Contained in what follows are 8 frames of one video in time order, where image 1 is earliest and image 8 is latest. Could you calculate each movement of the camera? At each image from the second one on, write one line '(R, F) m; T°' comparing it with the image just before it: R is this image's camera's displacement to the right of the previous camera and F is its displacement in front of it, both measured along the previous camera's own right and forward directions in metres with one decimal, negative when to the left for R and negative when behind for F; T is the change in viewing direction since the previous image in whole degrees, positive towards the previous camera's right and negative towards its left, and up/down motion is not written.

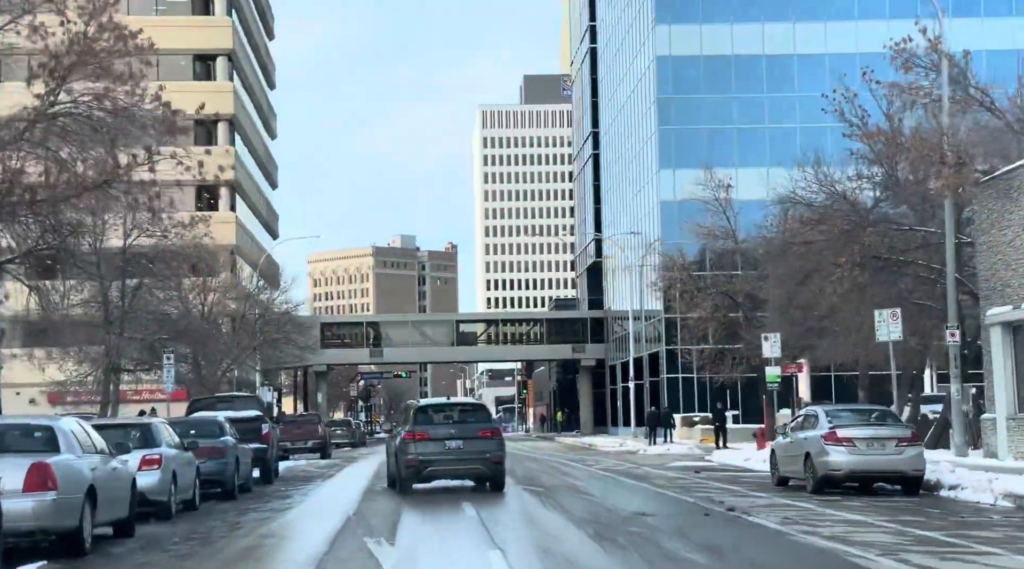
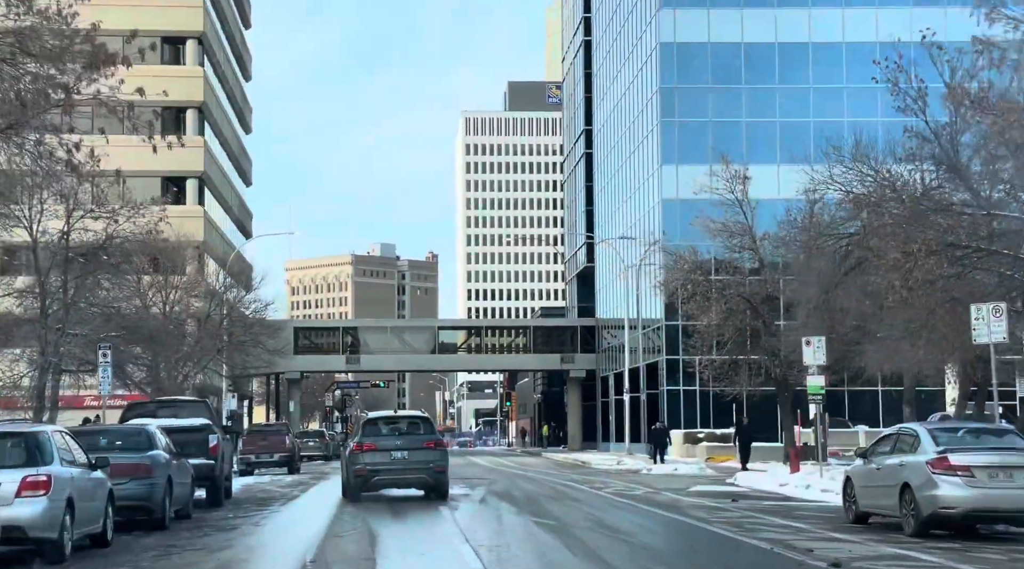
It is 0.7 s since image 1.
(-0.4, +4.9) m; +1°
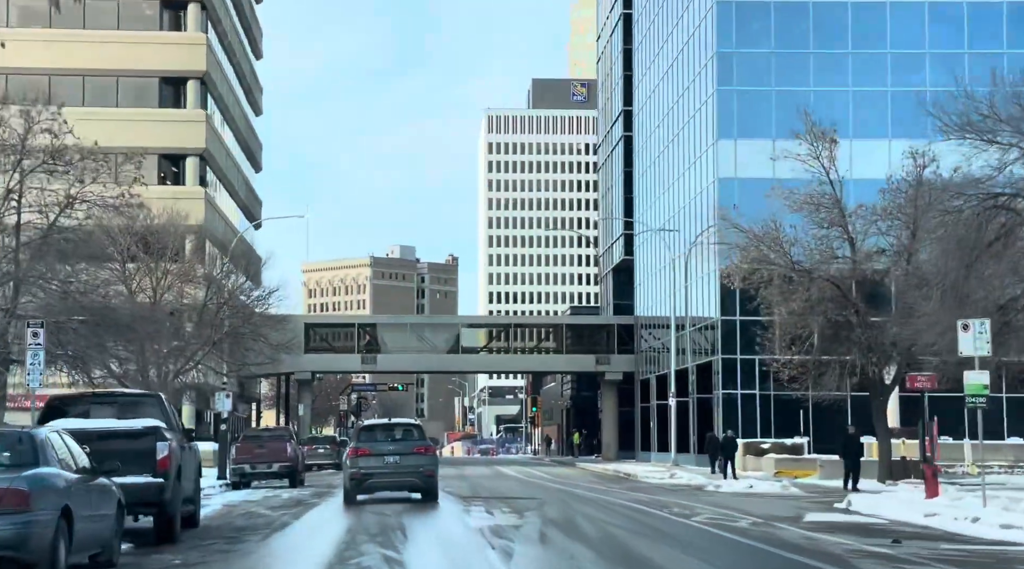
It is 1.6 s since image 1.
(-0.7, +6.8) m; -1°
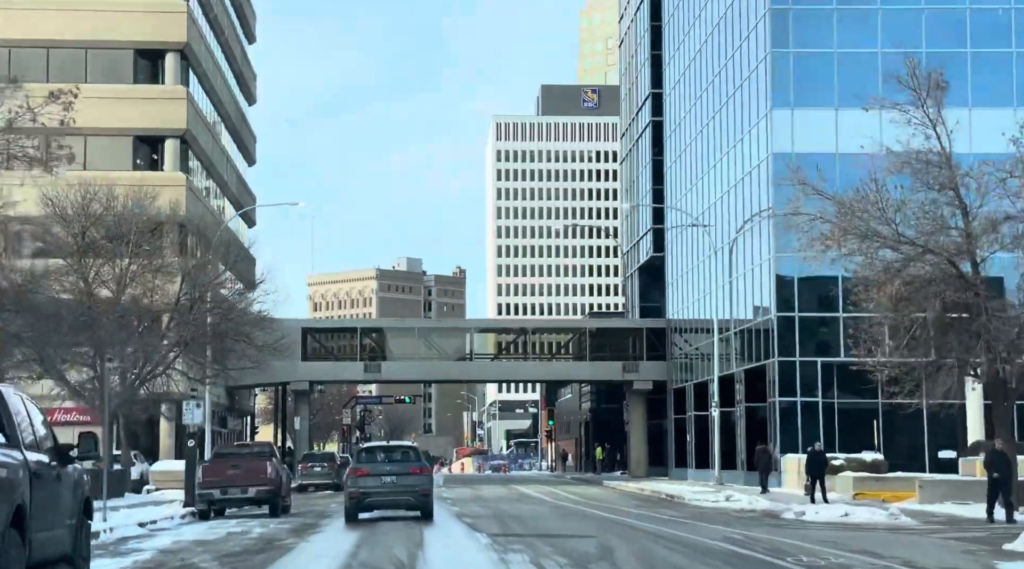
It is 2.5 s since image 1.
(-0.6, +7.1) m; 0°
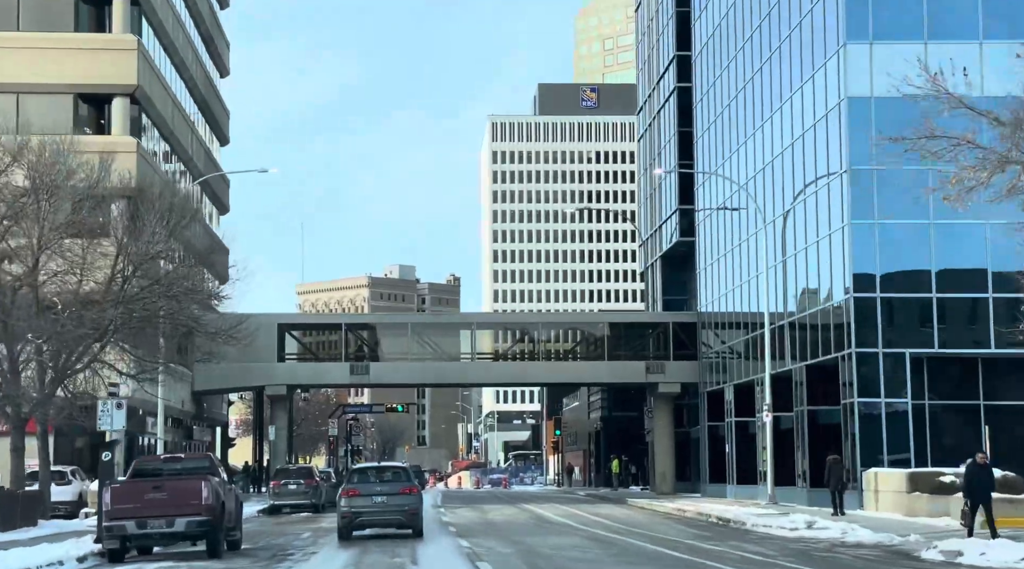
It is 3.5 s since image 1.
(-0.6, +8.6) m; 0°
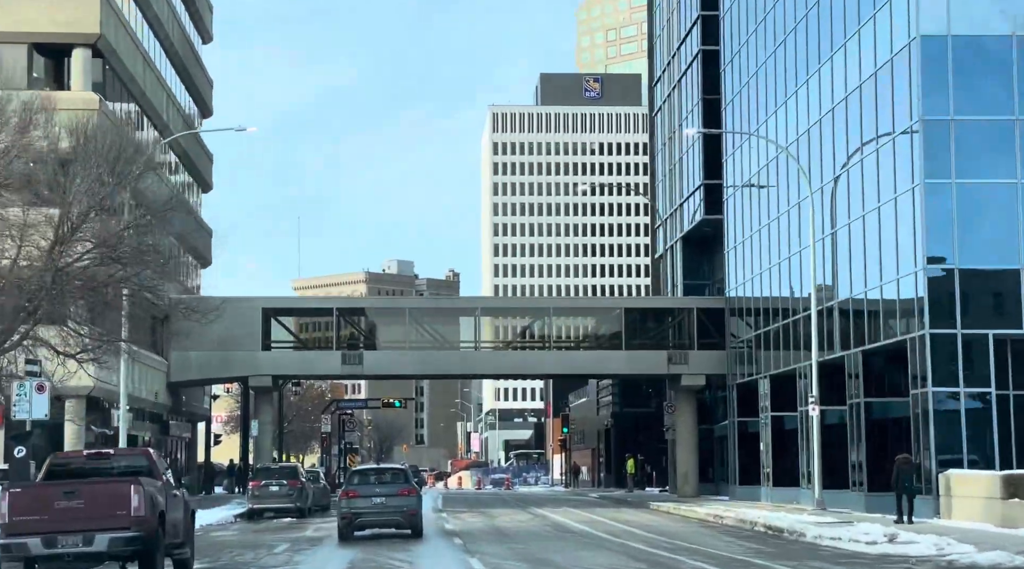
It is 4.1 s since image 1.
(-0.4, +5.4) m; 0°
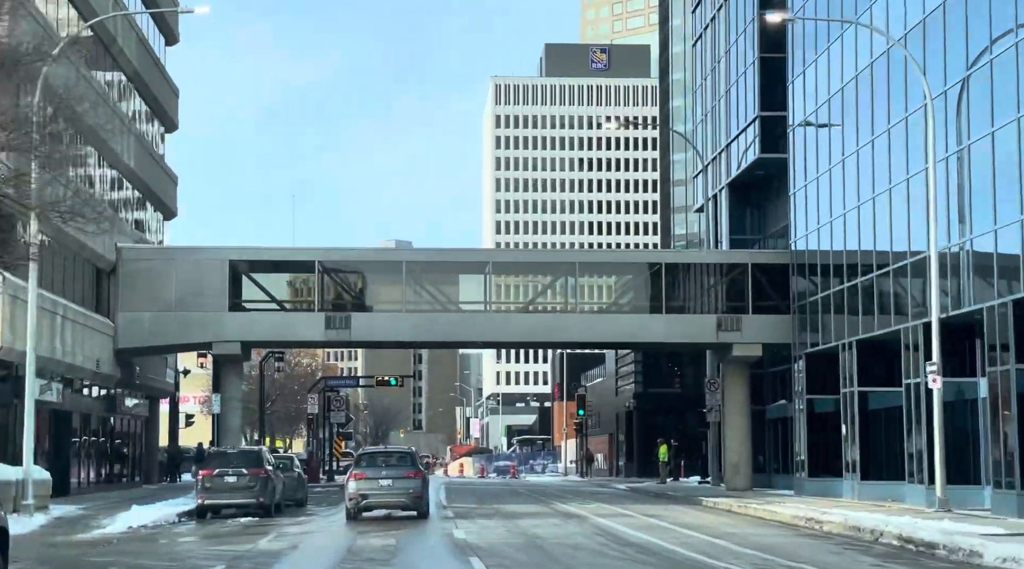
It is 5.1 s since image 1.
(-0.7, +9.2) m; 0°
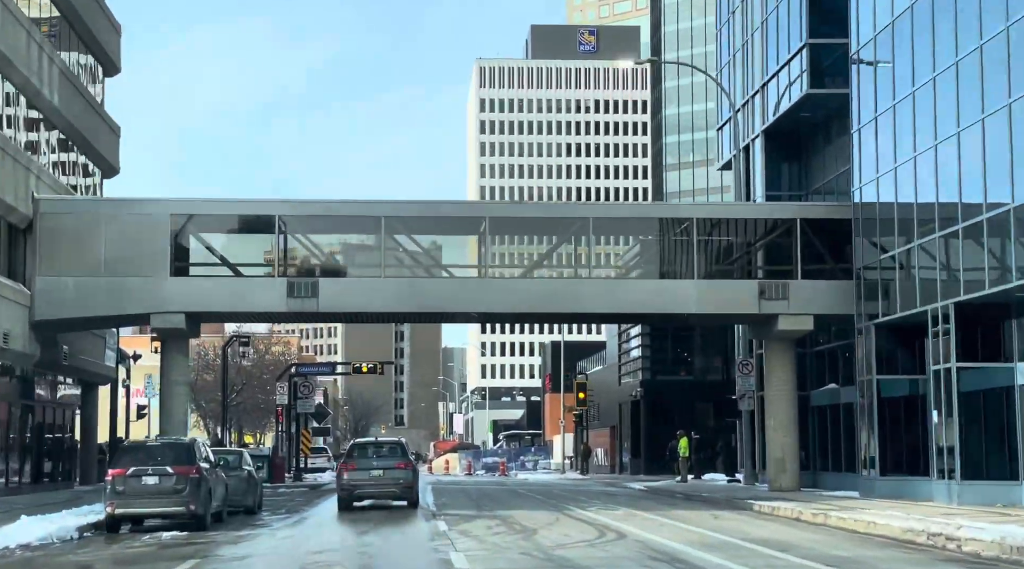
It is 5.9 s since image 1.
(-0.5, +7.7) m; +1°
